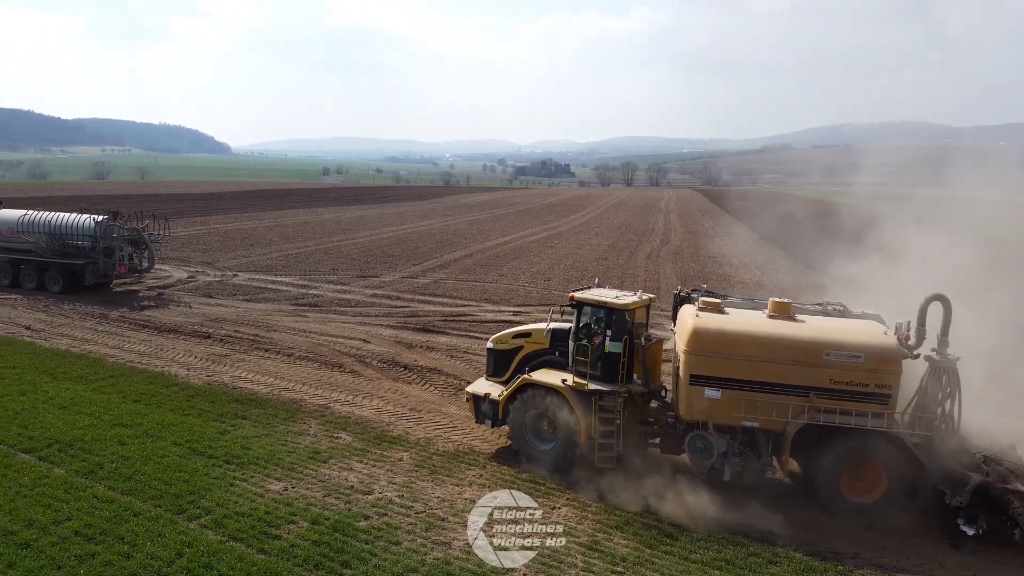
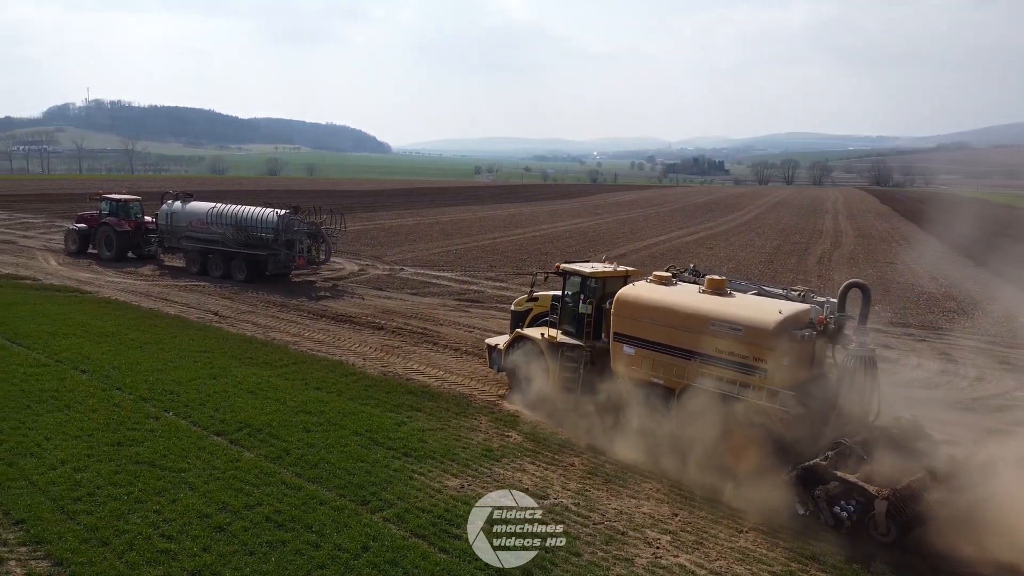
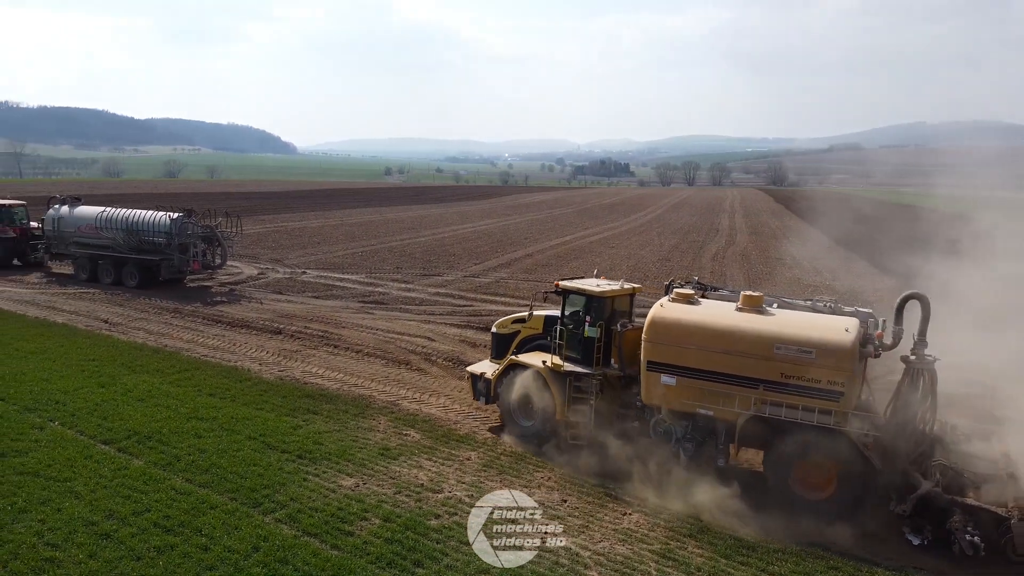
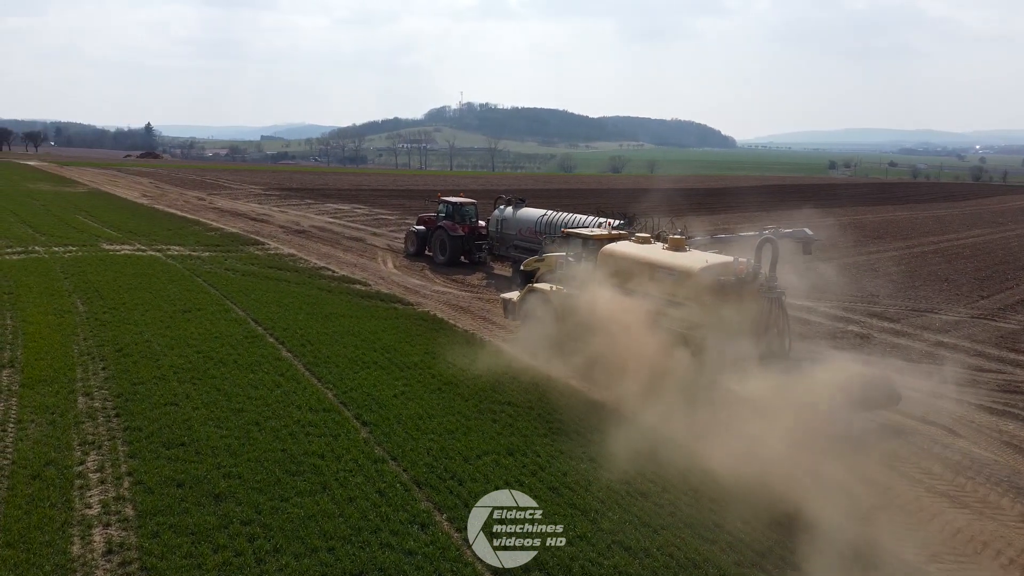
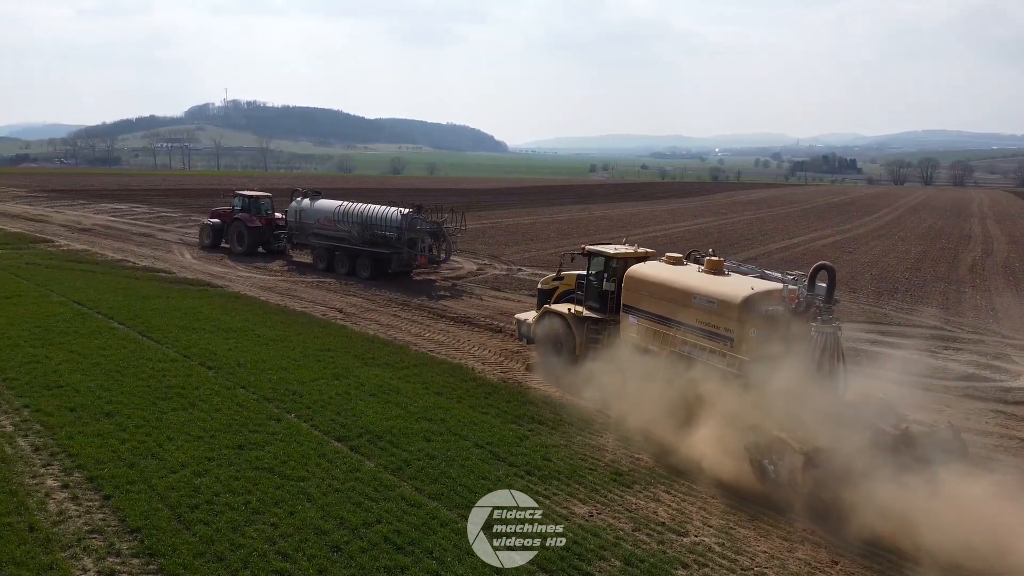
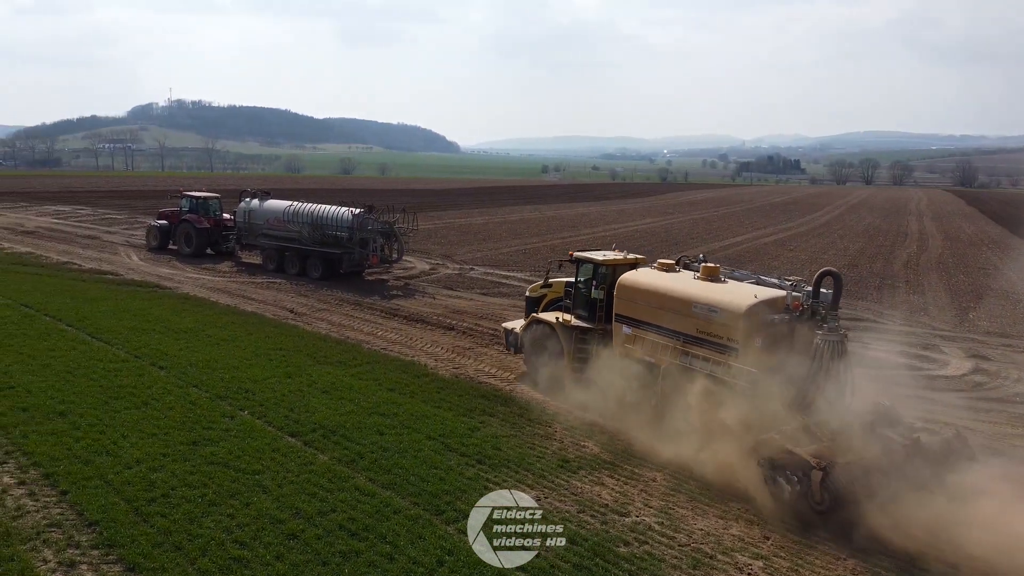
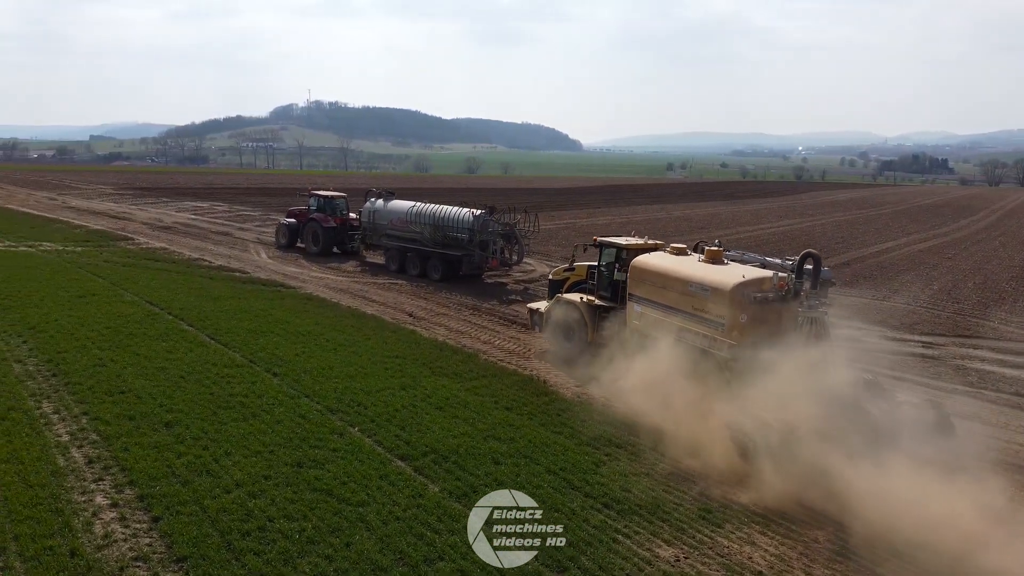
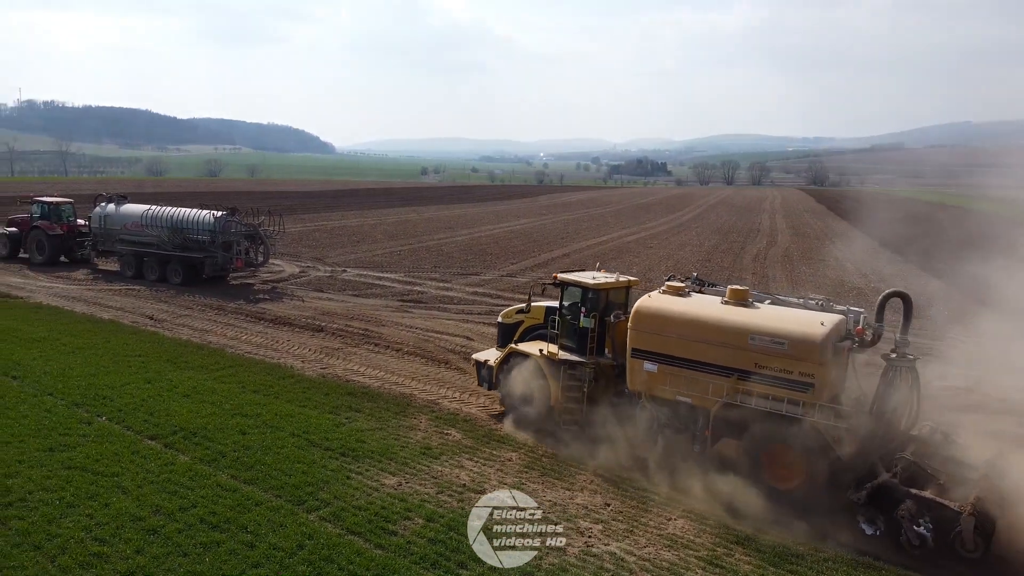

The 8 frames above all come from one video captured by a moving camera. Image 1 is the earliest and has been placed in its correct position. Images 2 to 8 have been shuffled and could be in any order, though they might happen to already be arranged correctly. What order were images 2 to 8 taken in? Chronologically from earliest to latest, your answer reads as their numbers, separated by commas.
3, 8, 2, 6, 5, 7, 4
